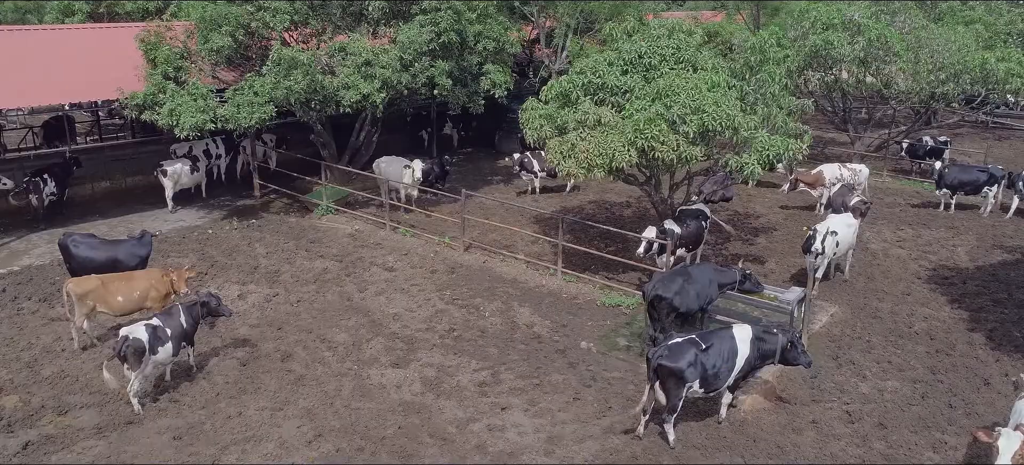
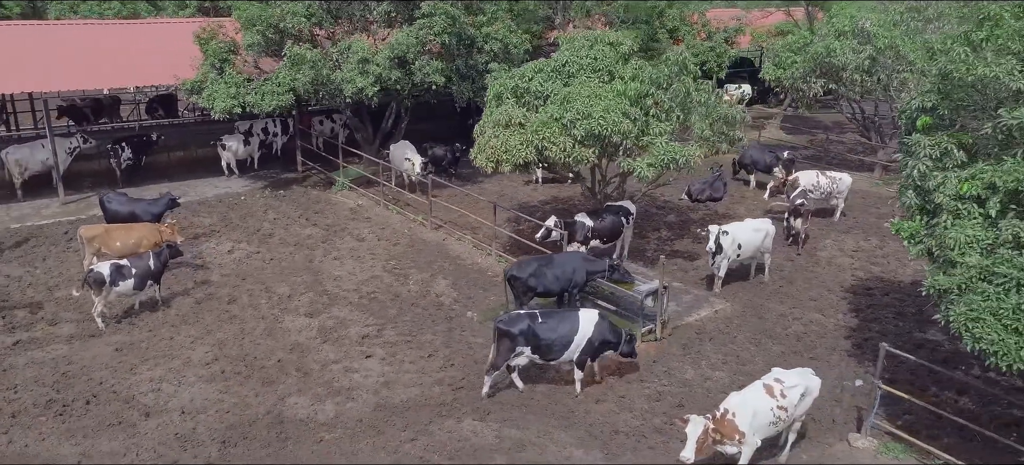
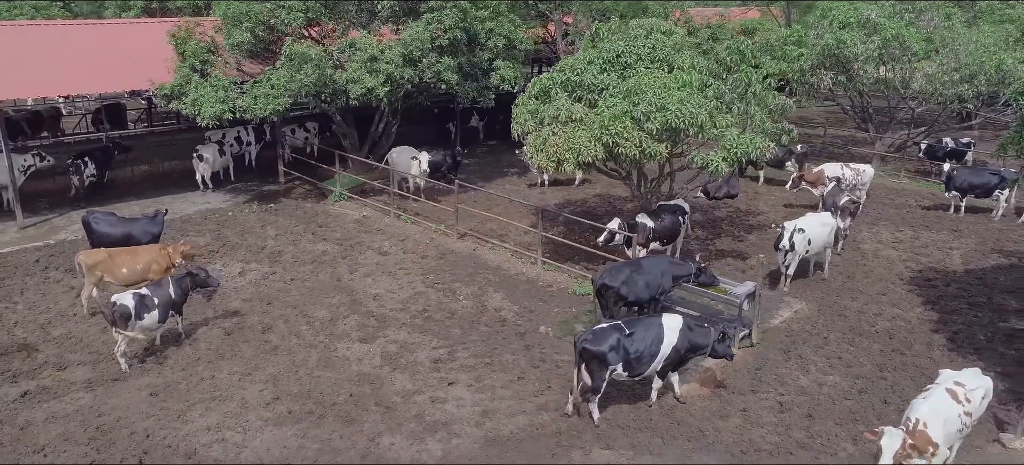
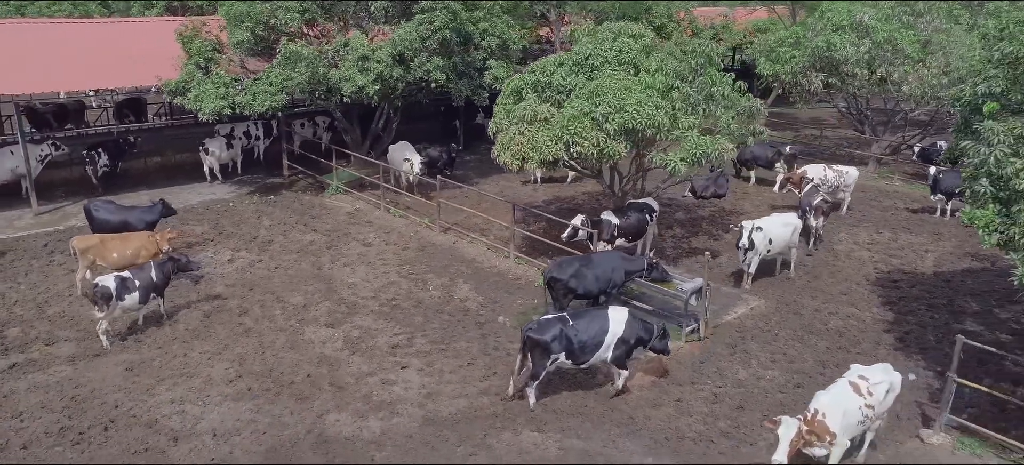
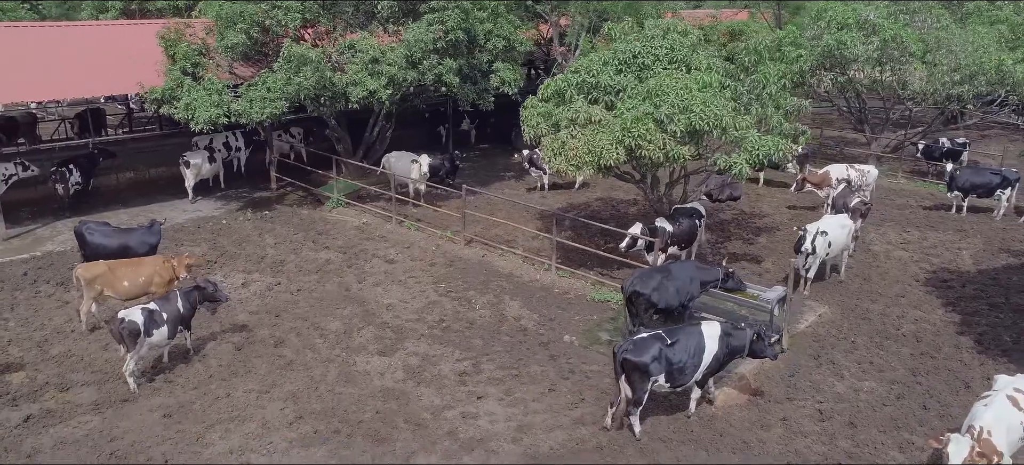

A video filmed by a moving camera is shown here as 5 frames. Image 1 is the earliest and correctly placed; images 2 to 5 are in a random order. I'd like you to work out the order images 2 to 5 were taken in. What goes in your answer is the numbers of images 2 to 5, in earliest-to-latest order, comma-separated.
5, 3, 4, 2
